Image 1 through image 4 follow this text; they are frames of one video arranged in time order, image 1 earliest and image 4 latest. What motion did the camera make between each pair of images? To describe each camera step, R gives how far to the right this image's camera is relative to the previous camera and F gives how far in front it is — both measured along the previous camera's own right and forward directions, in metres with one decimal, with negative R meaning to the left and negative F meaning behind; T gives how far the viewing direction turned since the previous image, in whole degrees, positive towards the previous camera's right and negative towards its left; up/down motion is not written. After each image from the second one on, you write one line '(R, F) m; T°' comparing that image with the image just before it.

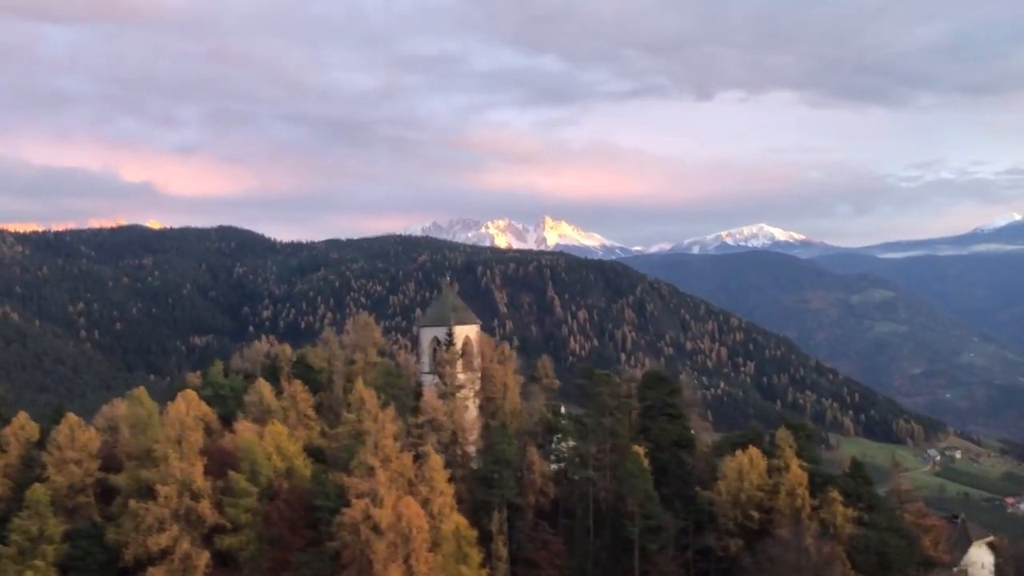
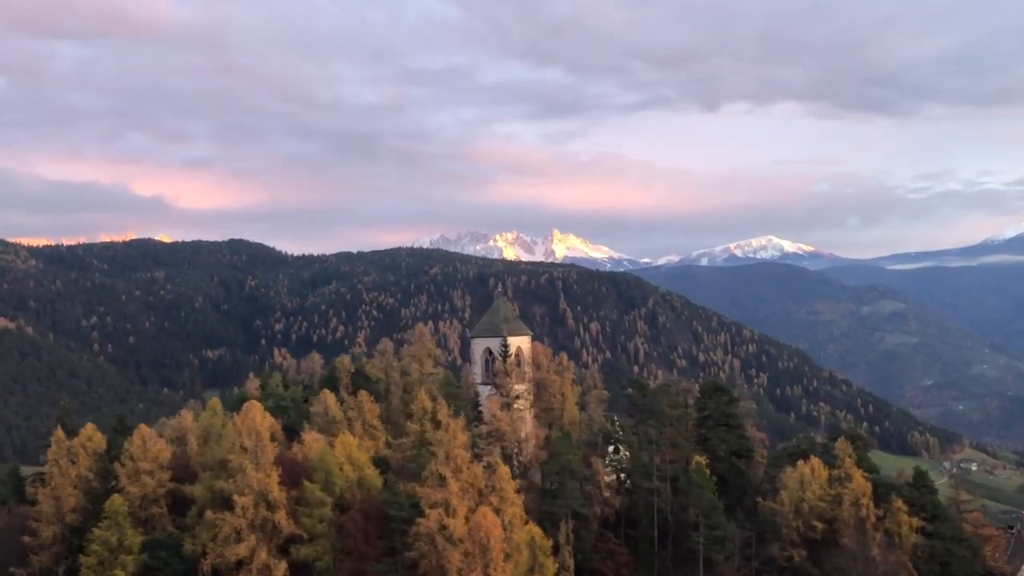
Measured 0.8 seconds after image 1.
(-3.5, -0.3) m; 0°
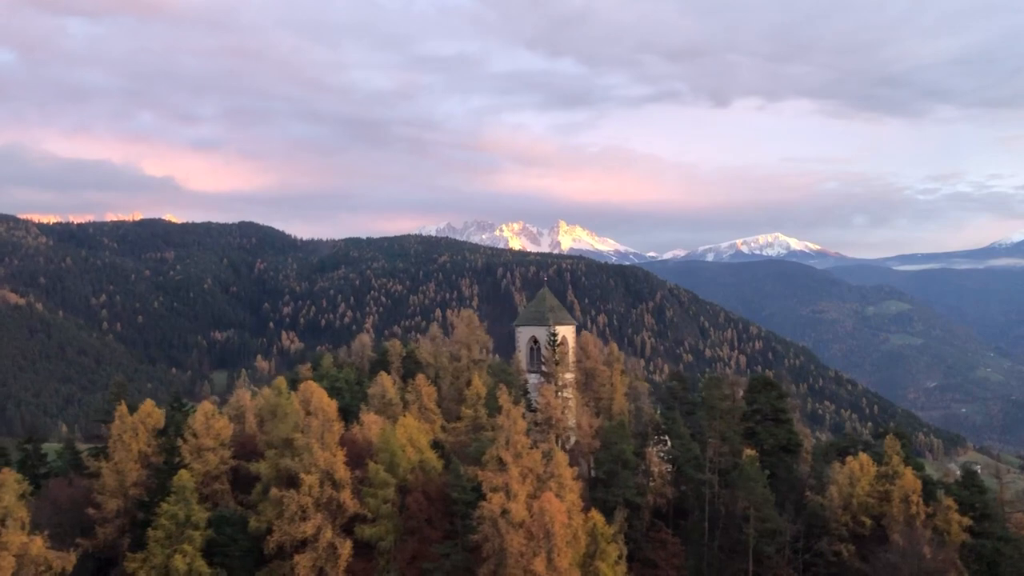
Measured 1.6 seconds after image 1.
(-3.4, -0.3) m; 0°
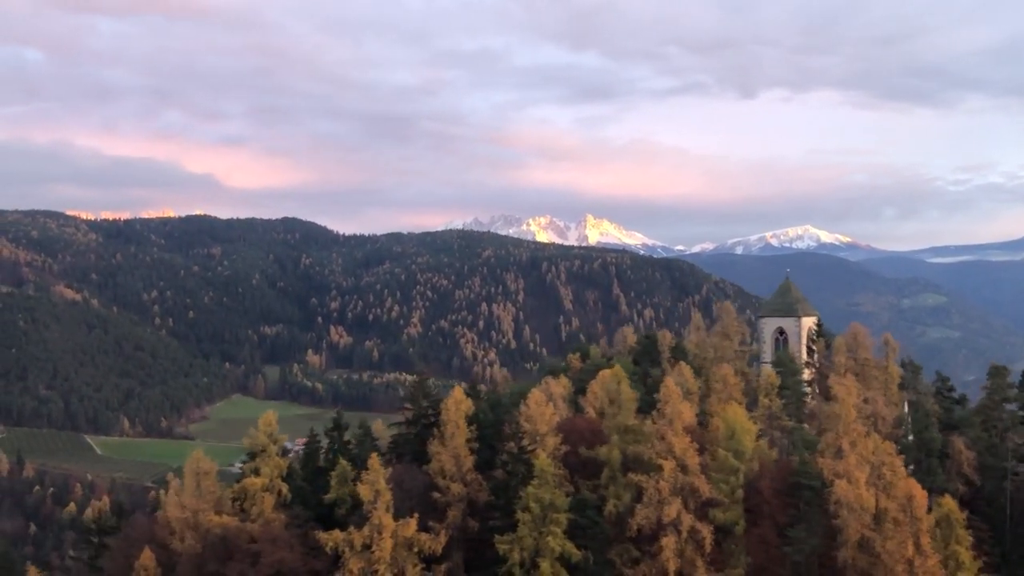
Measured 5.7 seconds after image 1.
(-17.7, -1.3) m; -1°
